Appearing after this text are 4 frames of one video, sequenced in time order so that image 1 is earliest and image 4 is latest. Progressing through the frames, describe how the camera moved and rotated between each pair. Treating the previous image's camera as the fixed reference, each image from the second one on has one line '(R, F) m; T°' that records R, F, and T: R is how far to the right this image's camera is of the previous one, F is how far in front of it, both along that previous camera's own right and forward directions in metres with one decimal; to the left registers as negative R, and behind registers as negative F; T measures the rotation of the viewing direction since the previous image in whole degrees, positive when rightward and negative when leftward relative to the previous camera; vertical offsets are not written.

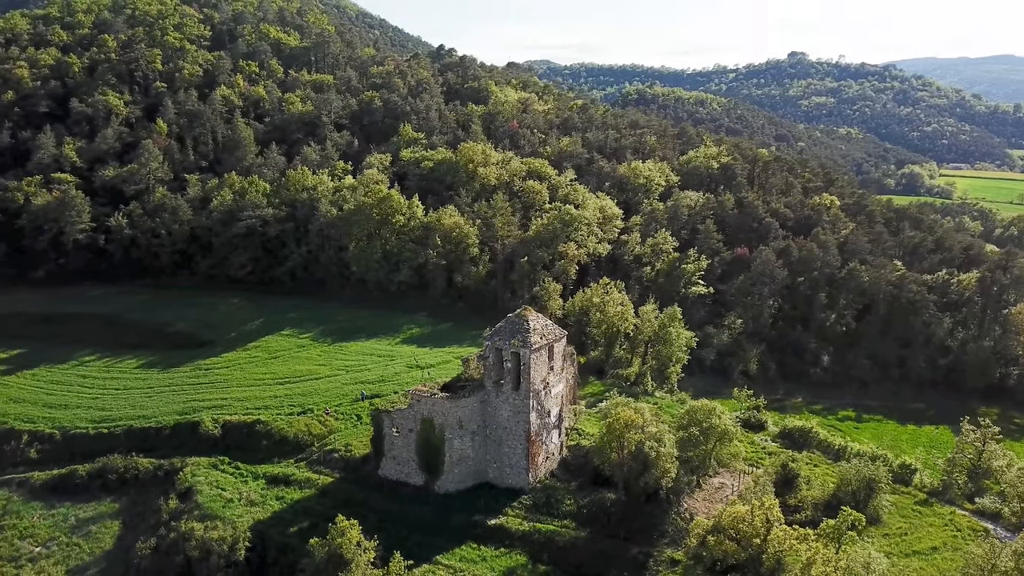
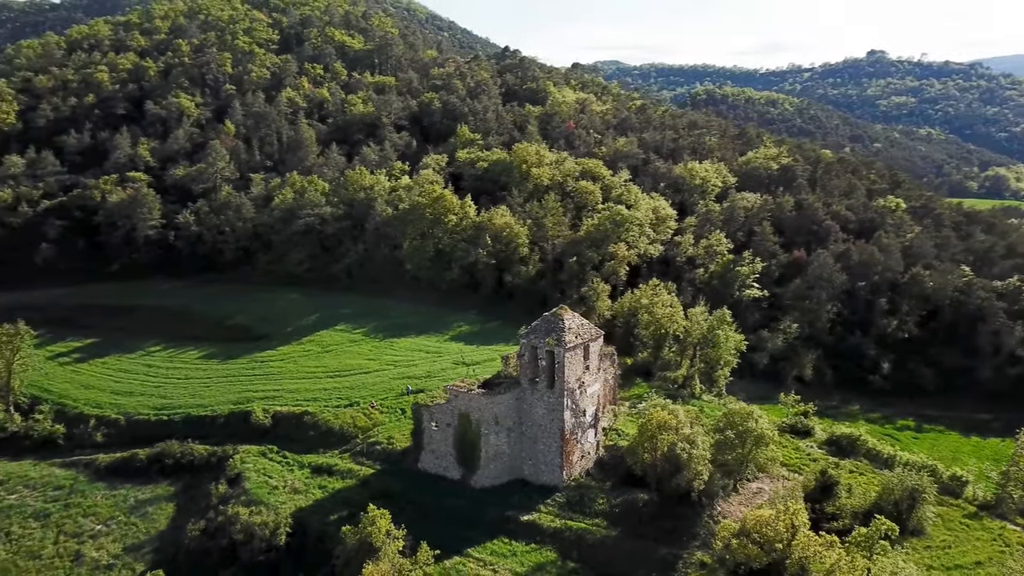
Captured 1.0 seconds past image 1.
(+2.1, -0.7) m; -5°
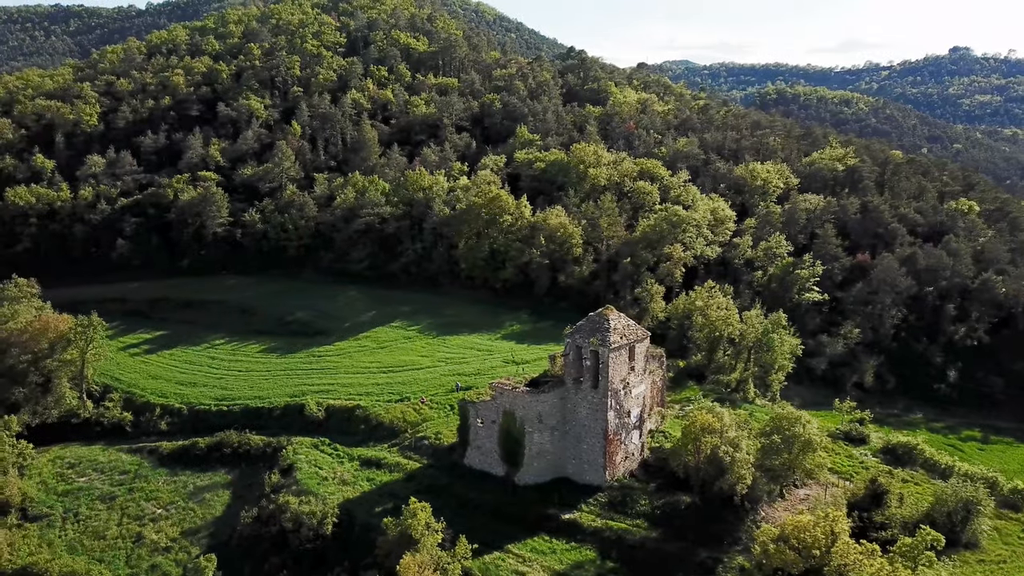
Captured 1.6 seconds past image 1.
(+1.2, -0.9) m; -5°
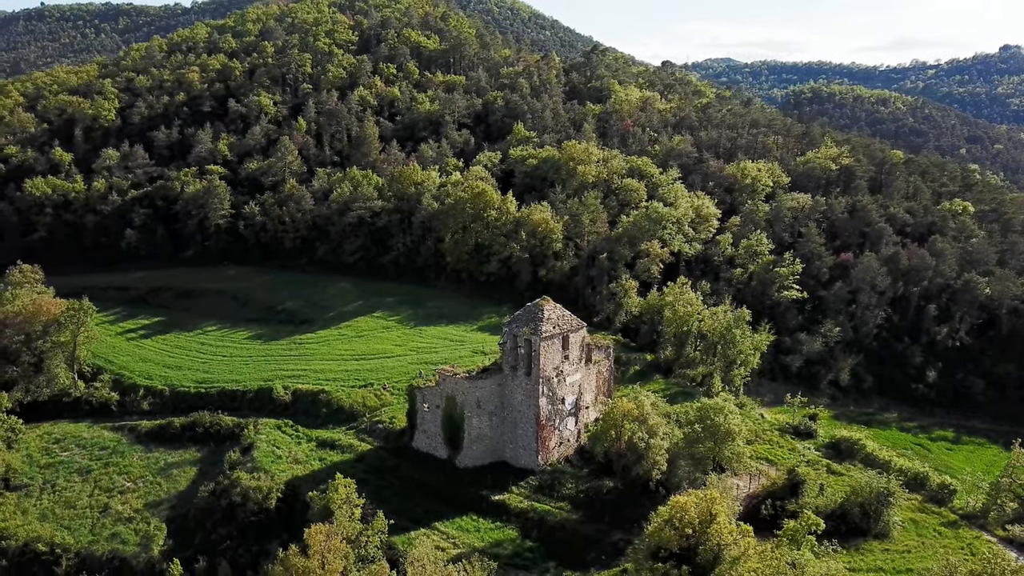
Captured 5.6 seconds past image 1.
(+11.3, -2.7) m; -2°
